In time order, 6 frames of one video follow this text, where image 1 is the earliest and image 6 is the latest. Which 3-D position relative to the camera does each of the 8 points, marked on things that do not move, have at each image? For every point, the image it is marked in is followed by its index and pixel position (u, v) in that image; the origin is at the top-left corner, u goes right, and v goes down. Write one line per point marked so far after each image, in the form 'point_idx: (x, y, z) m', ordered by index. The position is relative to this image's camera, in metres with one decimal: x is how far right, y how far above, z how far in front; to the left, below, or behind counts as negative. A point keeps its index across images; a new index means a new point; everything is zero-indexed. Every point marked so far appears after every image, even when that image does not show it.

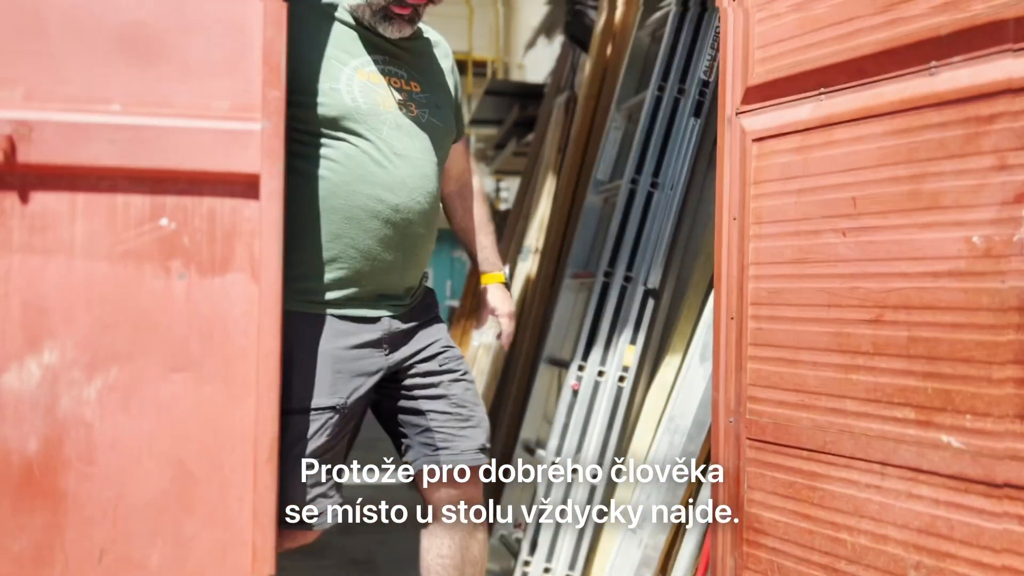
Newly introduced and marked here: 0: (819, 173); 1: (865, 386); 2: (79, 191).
0: (+0.5, +0.2, +1.6) m
1: (+0.6, -0.1, +1.5) m
2: (-0.7, +0.2, +1.5) m
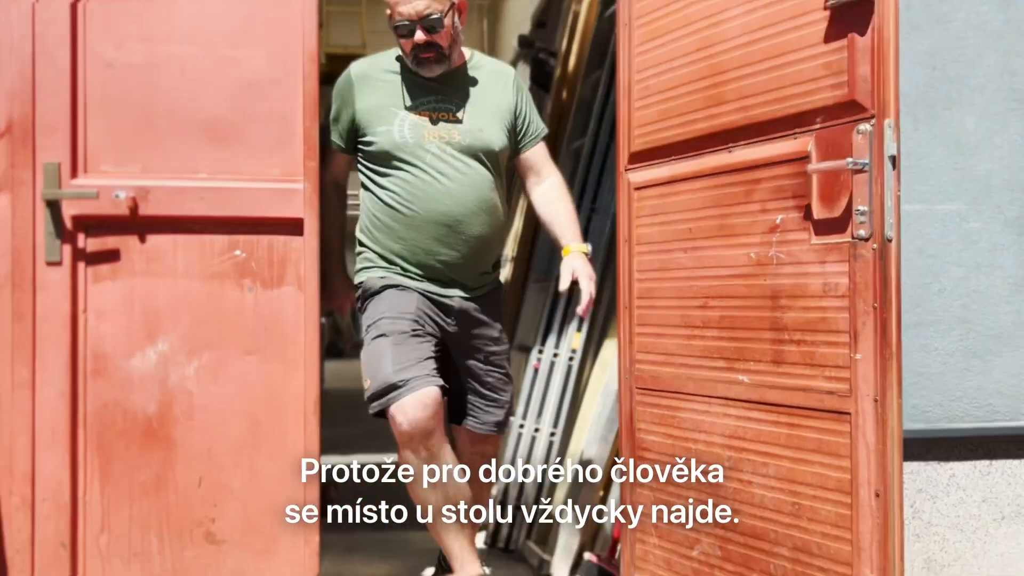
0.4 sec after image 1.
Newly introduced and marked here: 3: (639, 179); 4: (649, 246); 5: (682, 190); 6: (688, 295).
0: (+0.4, +0.2, +2.3) m
1: (+0.5, -0.1, +2.2) m
2: (-0.8, +0.1, +2.2) m
3: (+0.4, +0.3, +2.3) m
4: (+0.4, +0.1, +2.3) m
5: (+0.4, +0.2, +2.2) m
6: (+0.5, 0.0, +2.2) m
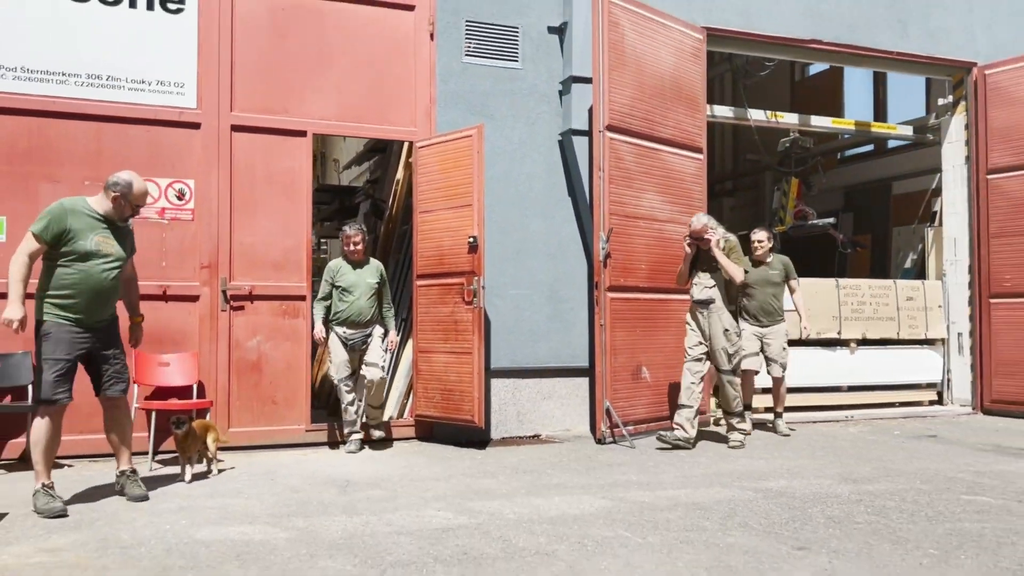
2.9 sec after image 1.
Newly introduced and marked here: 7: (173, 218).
0: (-0.6, 0.0, +6.8) m
1: (-0.6, -0.4, +6.7) m
2: (-1.8, -0.1, +6.5) m
3: (-0.7, 0.0, +6.9) m
4: (-0.7, -0.1, +6.9) m
5: (-0.6, 0.0, +6.8) m
6: (-0.6, -0.3, +6.8) m
7: (-2.5, +0.5, +6.4) m
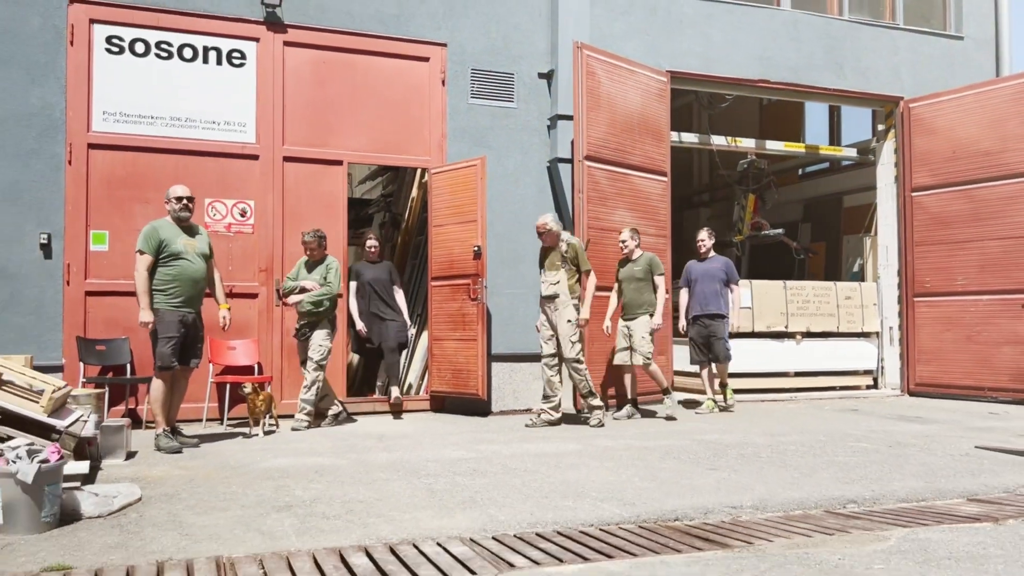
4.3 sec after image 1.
0: (-0.7, 0.0, +8.4) m
1: (-0.6, -0.4, +8.3) m
2: (-1.9, -0.1, +8.1) m
3: (-0.7, 0.0, +8.5) m
4: (-0.7, -0.1, +8.5) m
5: (-0.6, 0.0, +8.4) m
6: (-0.6, -0.2, +8.4) m
7: (-2.5, +0.5, +8.0) m
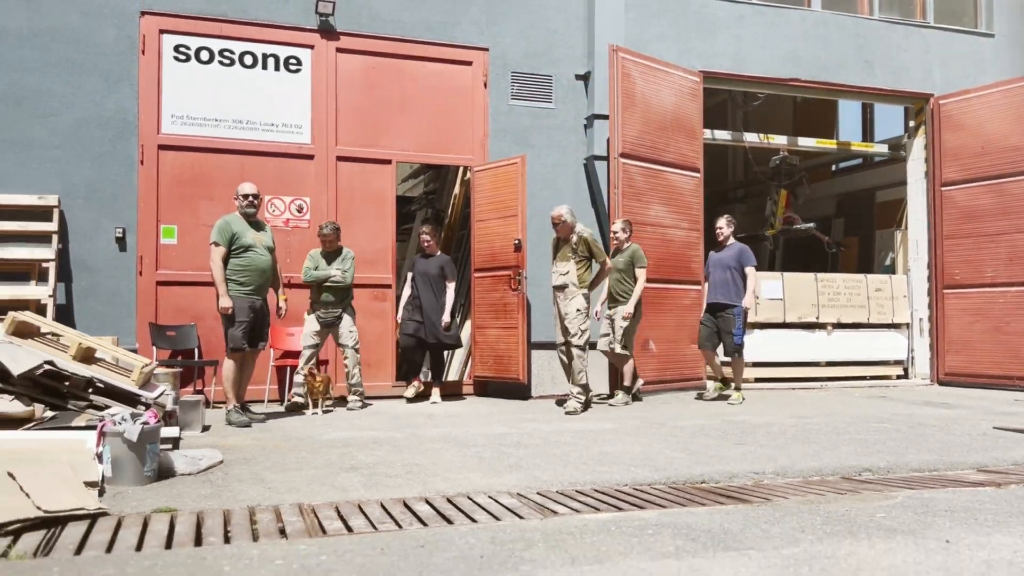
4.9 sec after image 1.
0: (-0.3, +0.1, +8.9) m
1: (-0.2, -0.3, +8.8) m
2: (-1.5, 0.0, +8.6) m
3: (-0.3, +0.1, +9.0) m
4: (-0.3, 0.0, +8.9) m
5: (-0.2, +0.1, +8.9) m
6: (-0.2, -0.2, +8.8) m
7: (-2.1, +0.6, +8.5) m
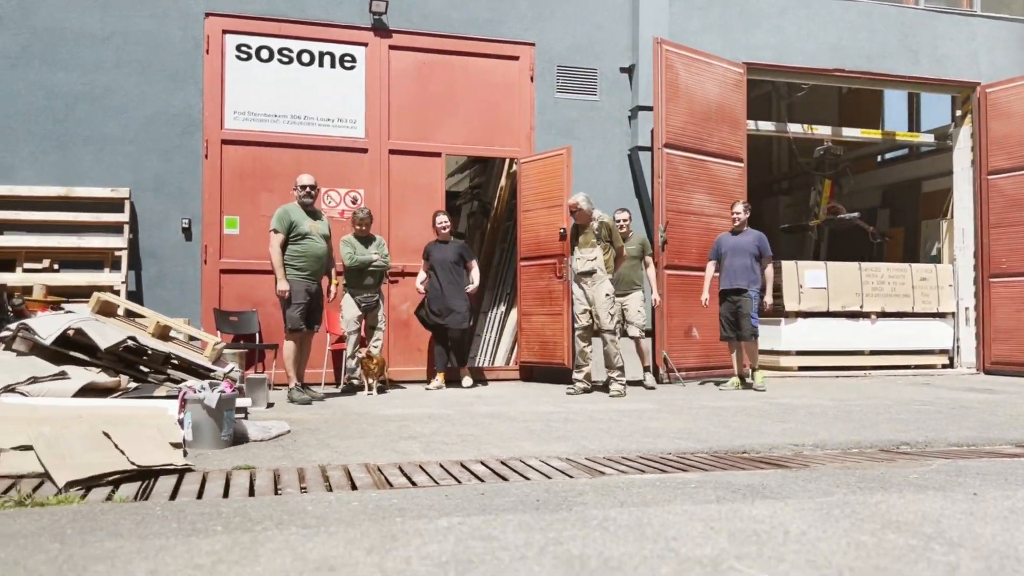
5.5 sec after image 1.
0: (+0.2, +0.2, +9.2) m
1: (+0.3, -0.1, +9.1) m
2: (-1.0, +0.1, +8.9) m
3: (+0.2, +0.2, +9.2) m
4: (+0.2, +0.1, +9.2) m
5: (+0.2, +0.2, +9.2) m
6: (+0.3, 0.0, +9.1) m
7: (-1.7, +0.7, +8.9) m
